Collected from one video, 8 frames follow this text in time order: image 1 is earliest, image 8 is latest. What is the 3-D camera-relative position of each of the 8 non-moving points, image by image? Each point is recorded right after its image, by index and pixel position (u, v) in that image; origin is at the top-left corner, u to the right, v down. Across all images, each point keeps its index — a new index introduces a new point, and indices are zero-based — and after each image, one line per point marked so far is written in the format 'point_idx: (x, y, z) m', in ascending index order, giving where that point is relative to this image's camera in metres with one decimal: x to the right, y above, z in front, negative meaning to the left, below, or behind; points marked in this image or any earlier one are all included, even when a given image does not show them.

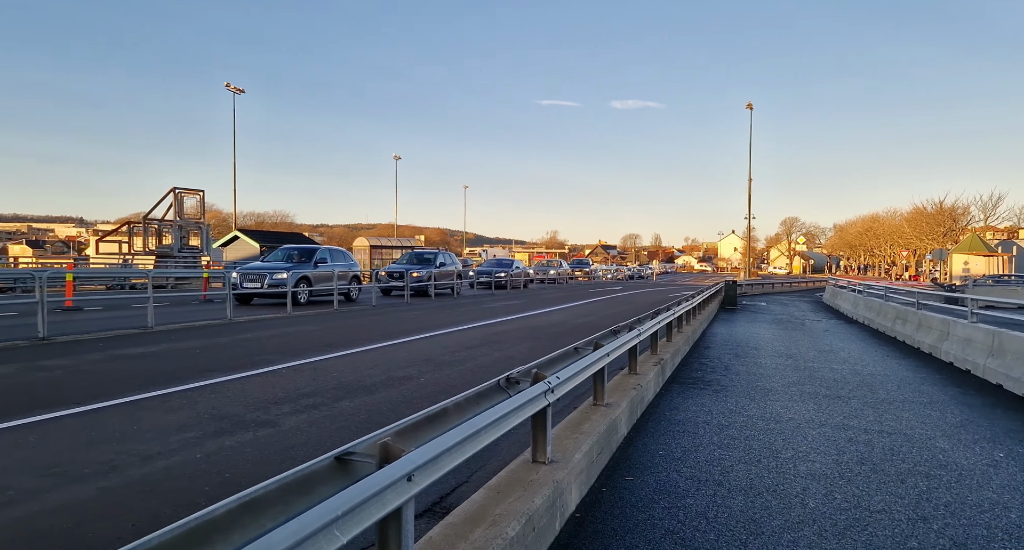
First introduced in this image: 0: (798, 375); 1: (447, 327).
0: (+4.5, -1.6, +9.9) m
1: (-1.5, -1.2, +14.3) m
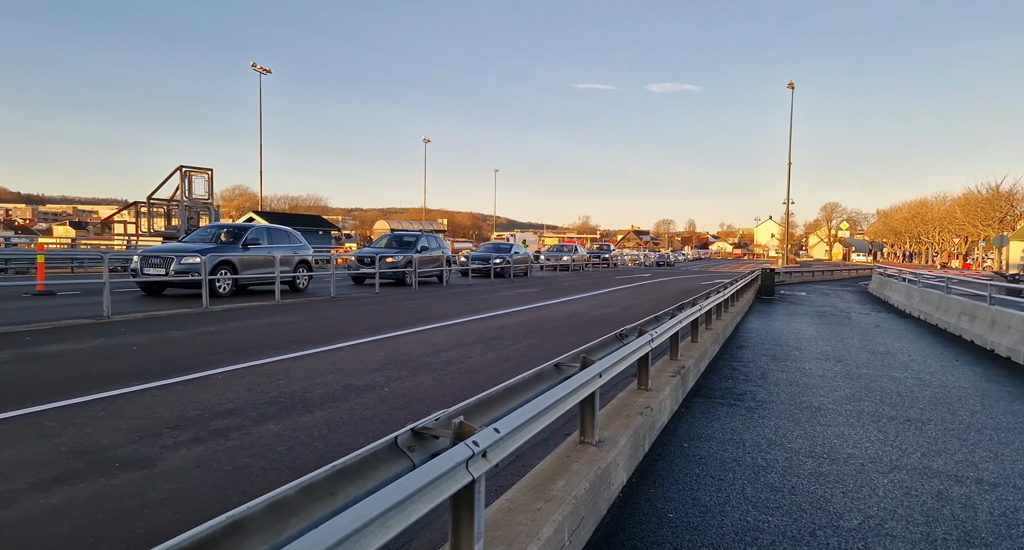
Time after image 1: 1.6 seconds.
0: (+4.4, -1.4, +8.2) m
1: (-1.4, -0.9, +12.9) m
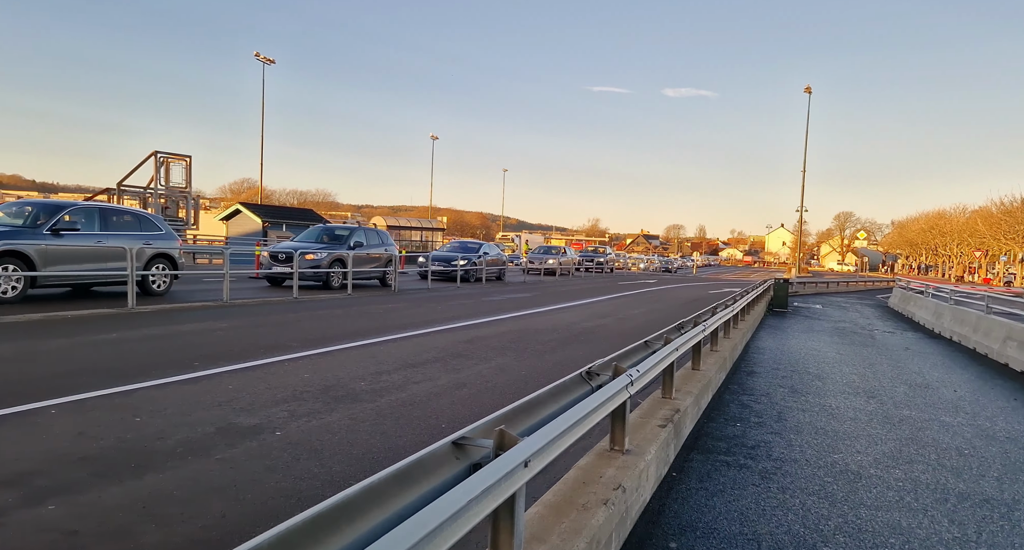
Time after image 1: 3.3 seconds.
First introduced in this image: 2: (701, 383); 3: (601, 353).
0: (+3.9, -1.6, +6.4) m
1: (-1.8, -0.9, +11.2) m
2: (+2.0, -1.2, +6.7) m
3: (+1.5, -1.3, +10.2) m
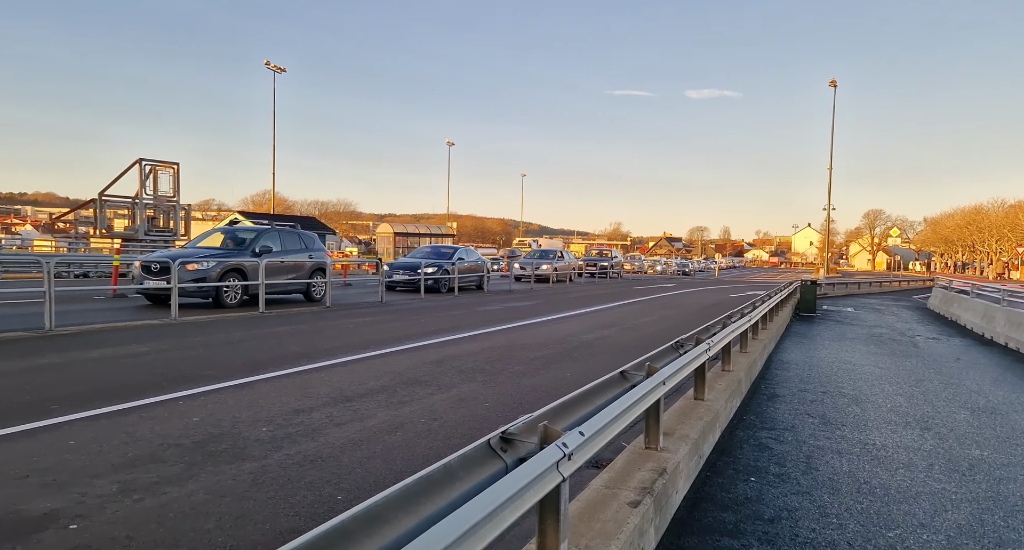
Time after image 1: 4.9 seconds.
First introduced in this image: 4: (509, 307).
0: (+3.5, -1.7, +4.7) m
1: (-2.1, -1.1, +9.8) m
2: (+1.6, -1.2, +5.1) m
3: (+1.1, -1.4, +8.6) m
4: (-0.1, -0.8, +17.1) m
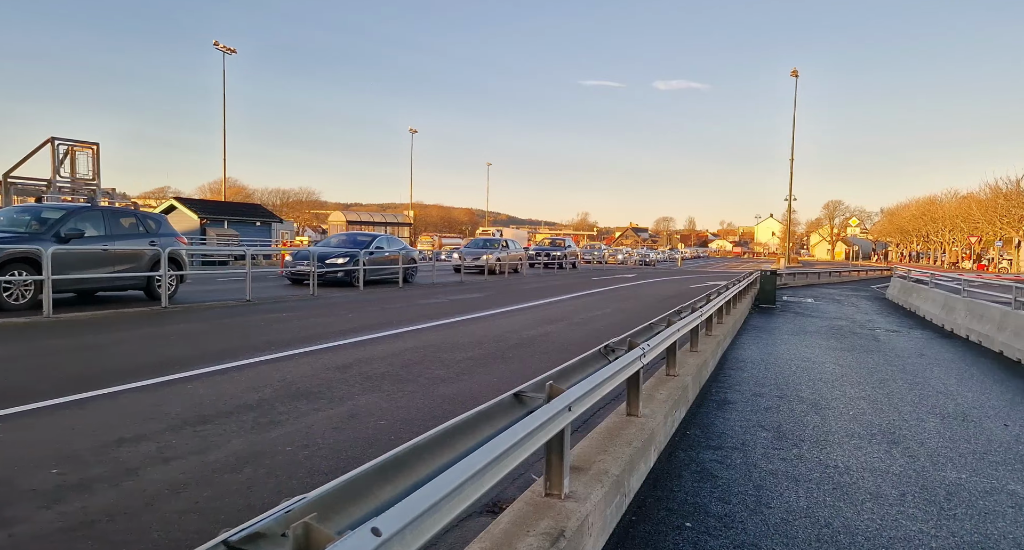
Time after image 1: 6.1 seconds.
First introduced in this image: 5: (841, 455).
0: (+2.7, -1.6, +3.8) m
1: (-3.1, -1.0, +8.5) m
2: (+0.7, -1.2, +4.1) m
3: (+0.2, -1.2, +7.5) m
4: (-1.5, -0.6, +15.9) m
5: (+2.6, -1.5, +4.9) m
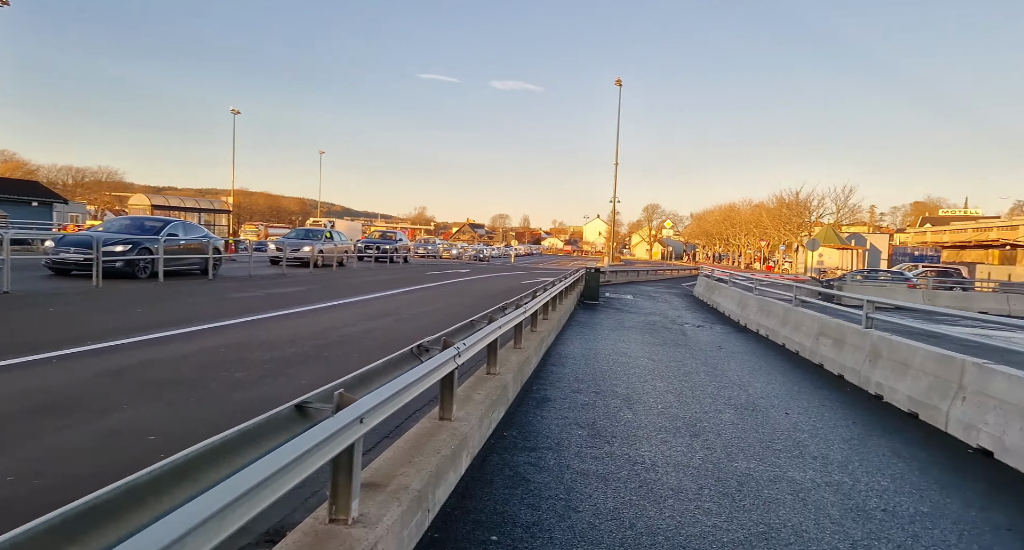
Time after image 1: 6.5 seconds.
0: (+1.5, -1.6, +4.0) m
1: (-5.3, -0.9, +7.1) m
2: (-0.5, -1.1, +3.8) m
3: (-1.9, -1.2, +6.9) m
4: (-5.6, -0.4, +14.6) m
5: (+1.1, -1.5, +5.1) m
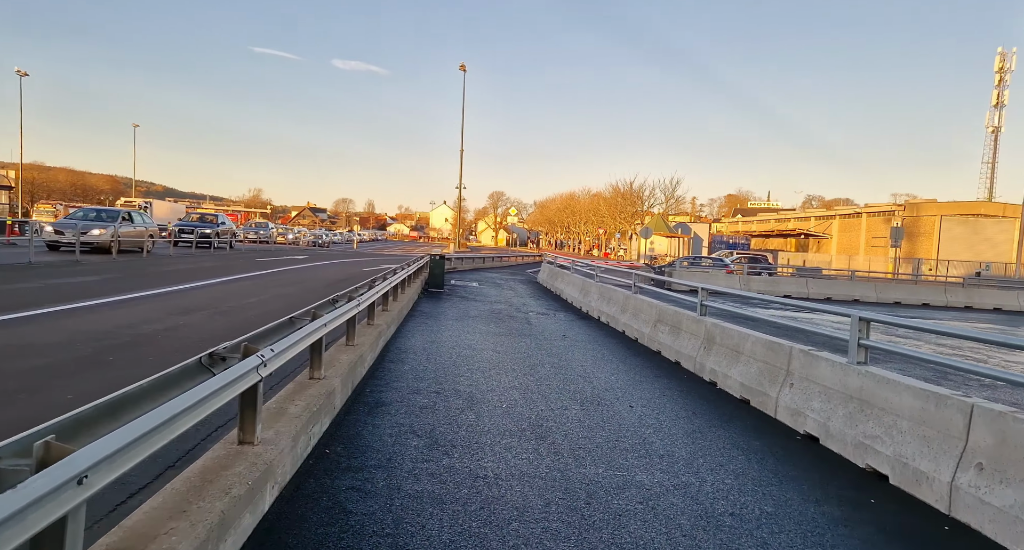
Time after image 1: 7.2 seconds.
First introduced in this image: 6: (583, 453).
0: (+0.5, -1.6, +3.6) m
1: (-6.9, -0.8, +5.0) m
2: (-1.4, -1.1, +2.9) m
3: (-3.5, -1.1, +5.7) m
4: (-9.0, -0.2, +12.2) m
5: (-0.2, -1.4, +4.6) m
6: (+0.5, -1.4, +4.8) m
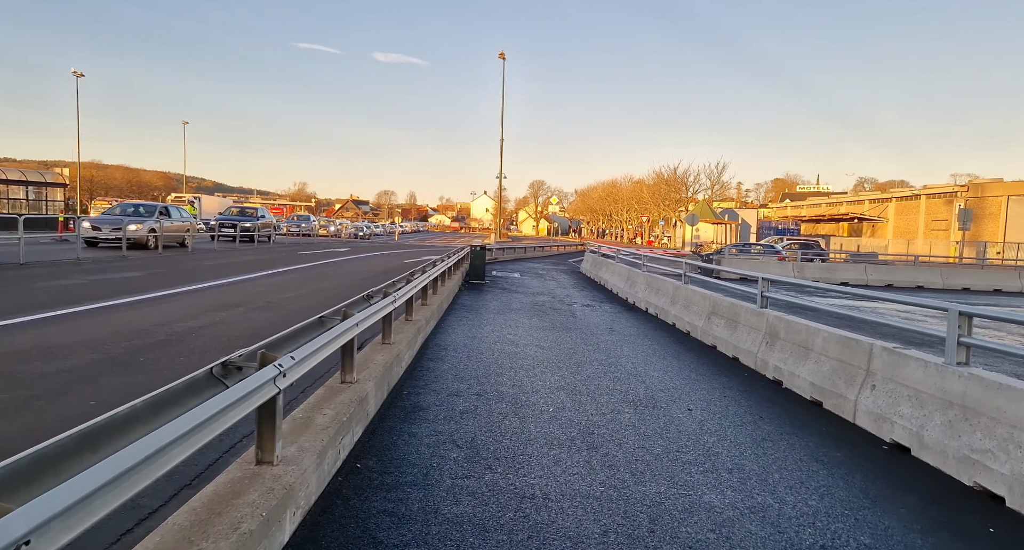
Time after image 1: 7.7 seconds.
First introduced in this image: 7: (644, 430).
0: (+0.7, -1.5, +3.1) m
1: (-6.5, -0.8, +5.0) m
2: (-1.1, -1.1, +2.6) m
3: (-3.1, -1.1, +5.5) m
4: (-8.1, -0.1, +12.3) m
5: (+0.2, -1.3, +4.1) m
6: (+0.8, -1.3, +4.4) m
7: (+1.1, -1.2, +5.1) m
